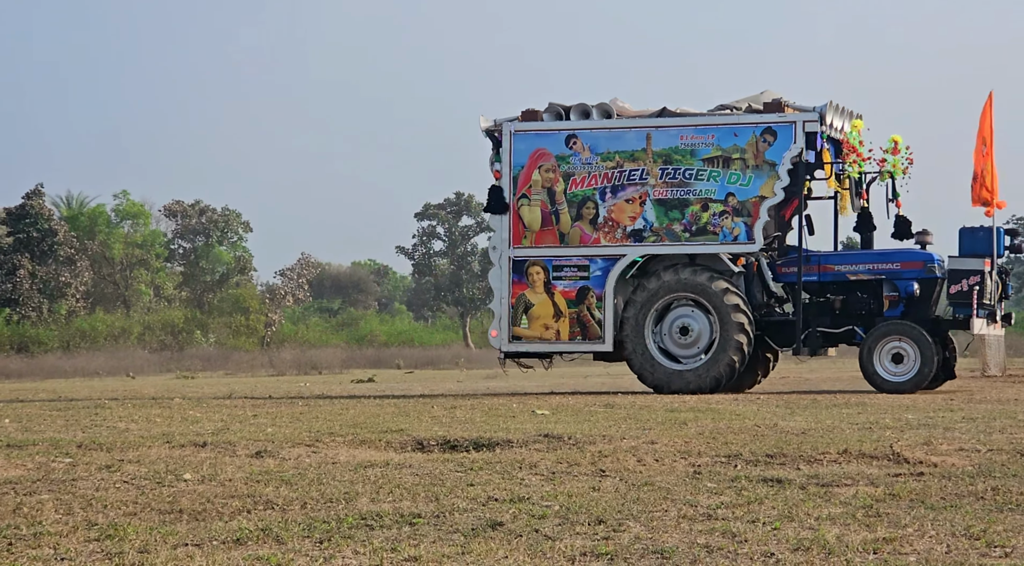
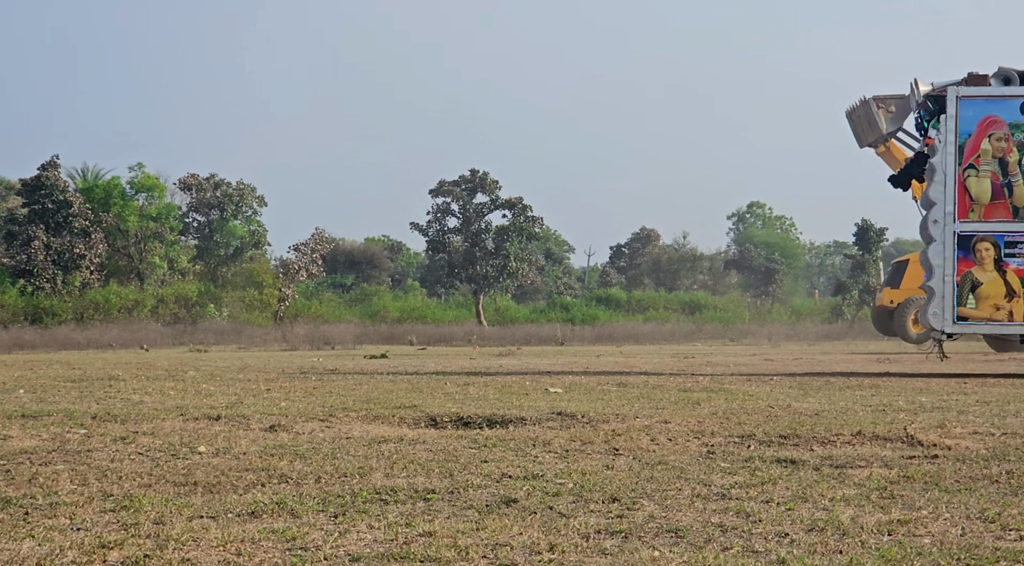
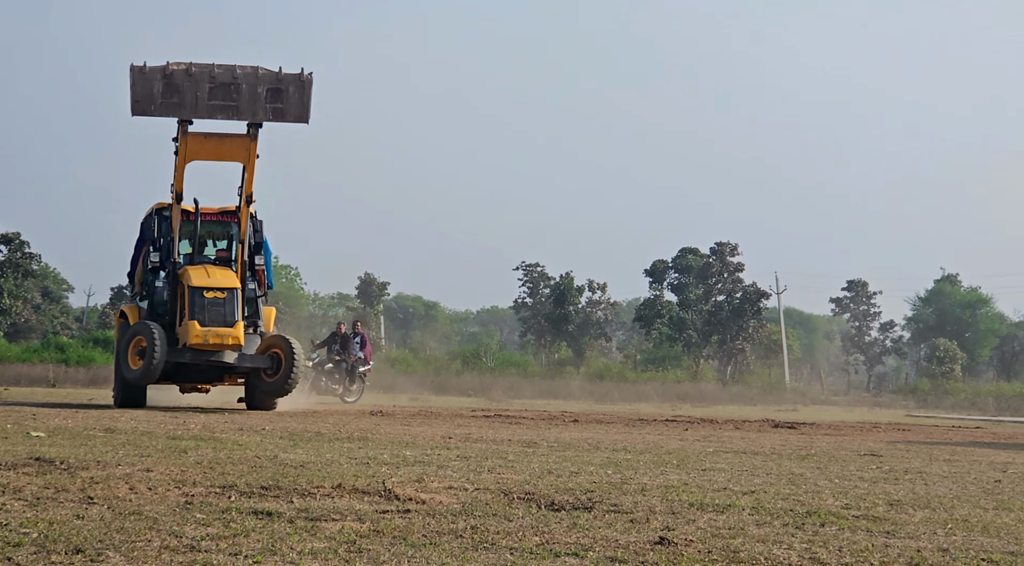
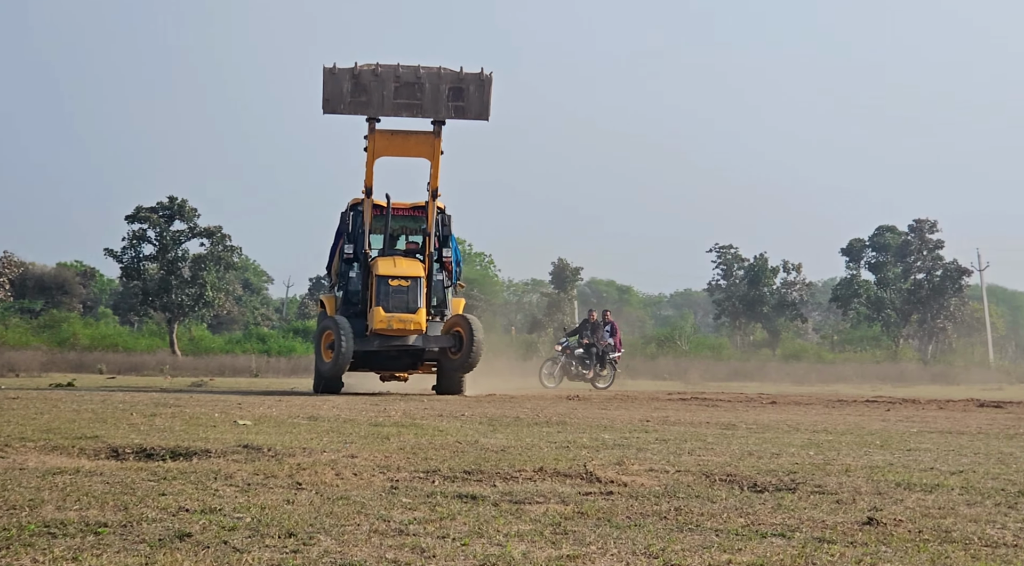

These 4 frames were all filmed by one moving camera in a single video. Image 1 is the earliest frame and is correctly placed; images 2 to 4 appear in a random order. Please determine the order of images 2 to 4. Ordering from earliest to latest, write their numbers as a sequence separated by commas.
2, 4, 3
